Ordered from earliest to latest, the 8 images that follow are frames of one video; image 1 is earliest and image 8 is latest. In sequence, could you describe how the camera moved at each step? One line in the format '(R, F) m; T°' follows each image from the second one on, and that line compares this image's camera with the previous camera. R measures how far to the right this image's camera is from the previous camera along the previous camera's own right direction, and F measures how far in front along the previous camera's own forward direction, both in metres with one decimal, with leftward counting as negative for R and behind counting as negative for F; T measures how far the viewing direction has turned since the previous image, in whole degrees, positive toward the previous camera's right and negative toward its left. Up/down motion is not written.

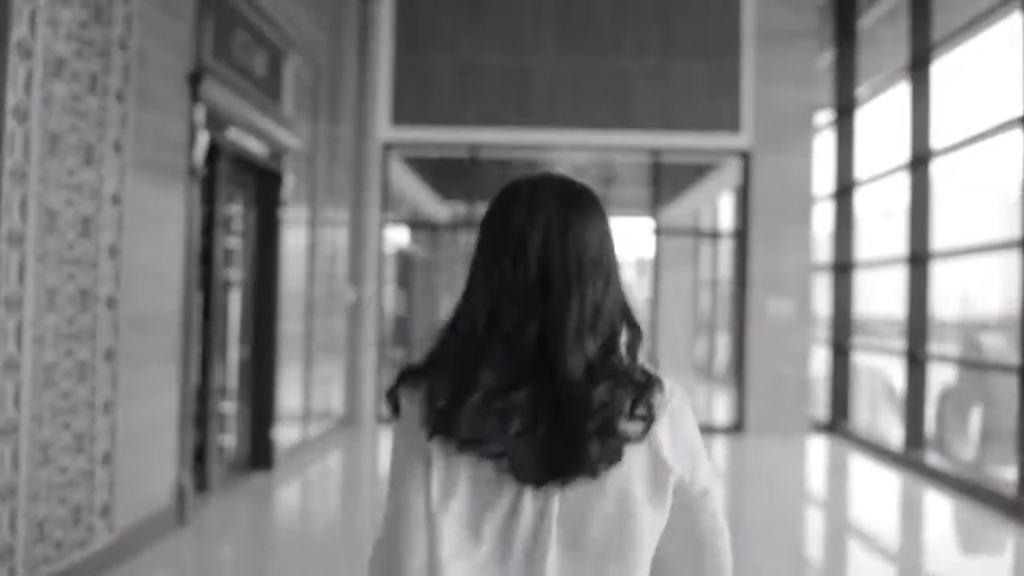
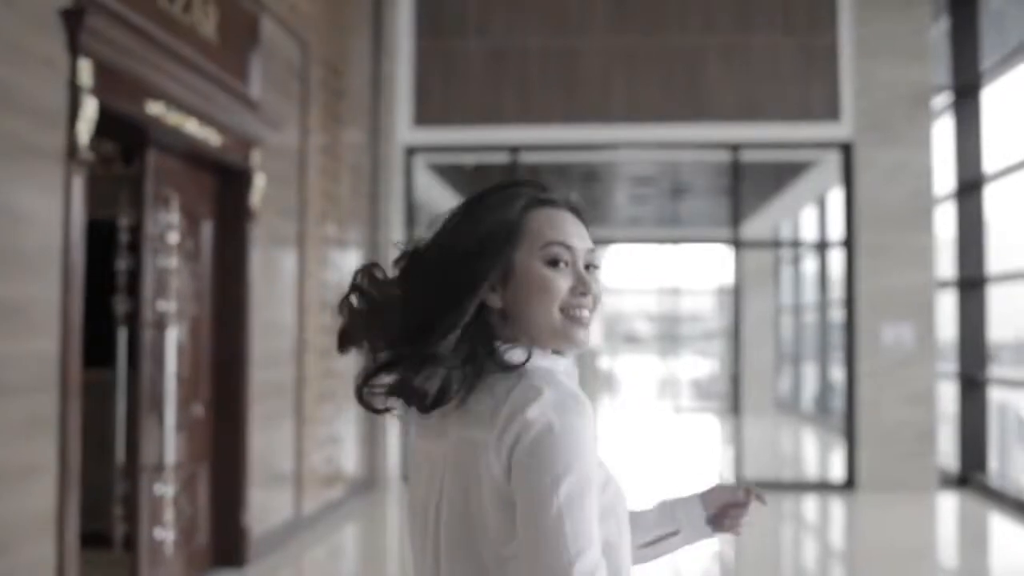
(+0.1, +1.9) m; -3°
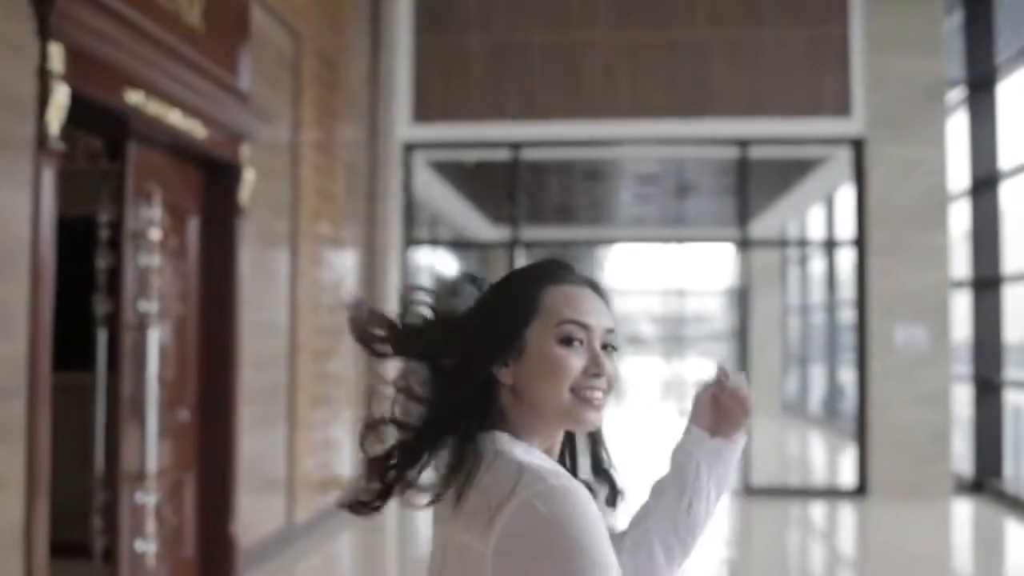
(0.0, +0.2) m; 0°
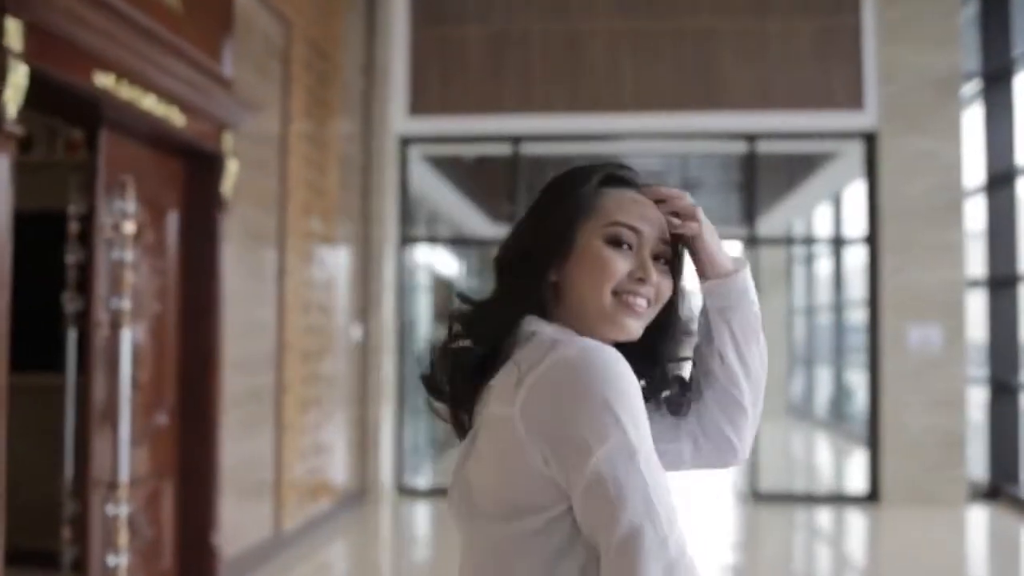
(0.0, +0.3) m; 0°
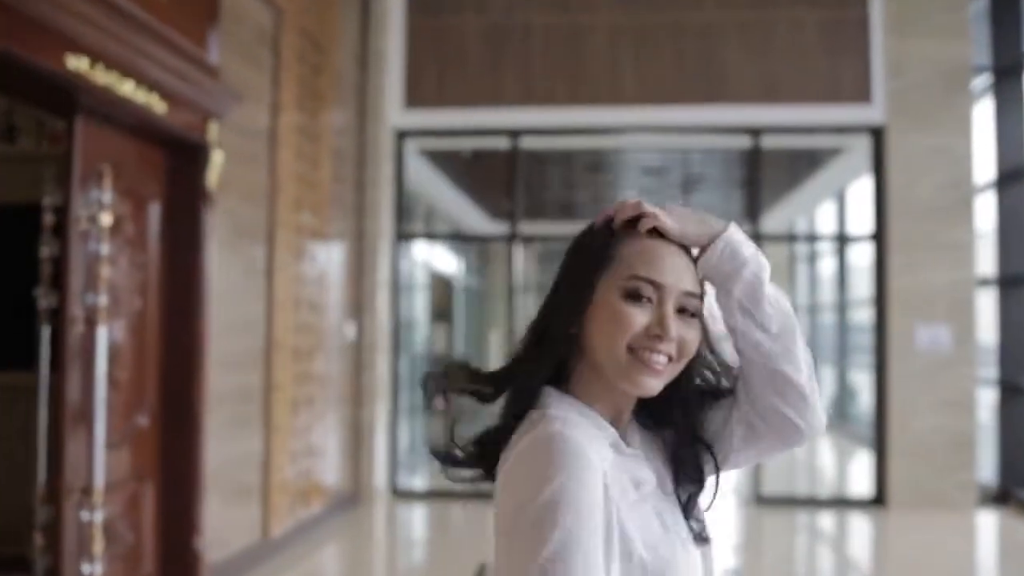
(0.0, +0.2) m; 0°
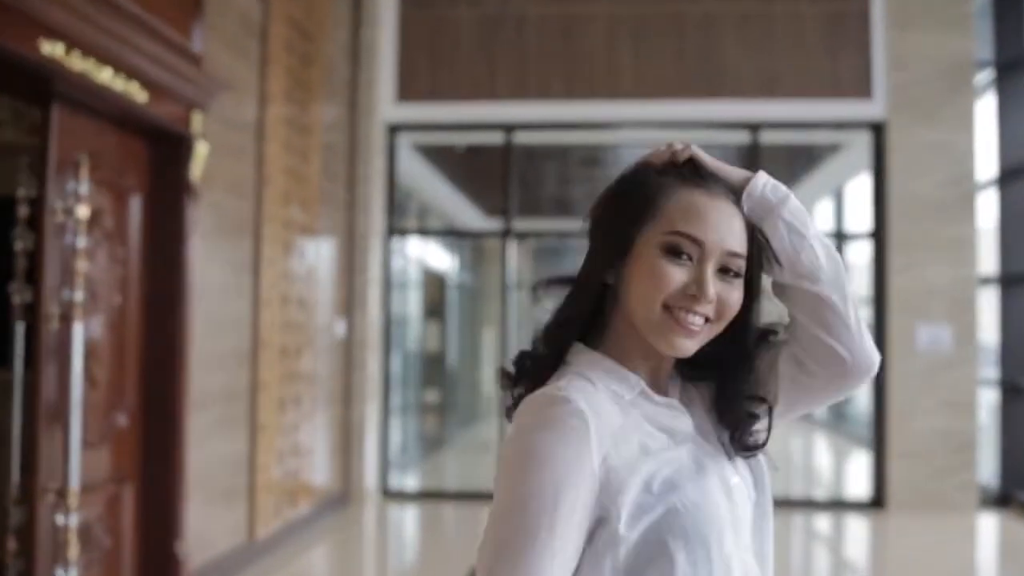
(0.0, +0.1) m; 0°
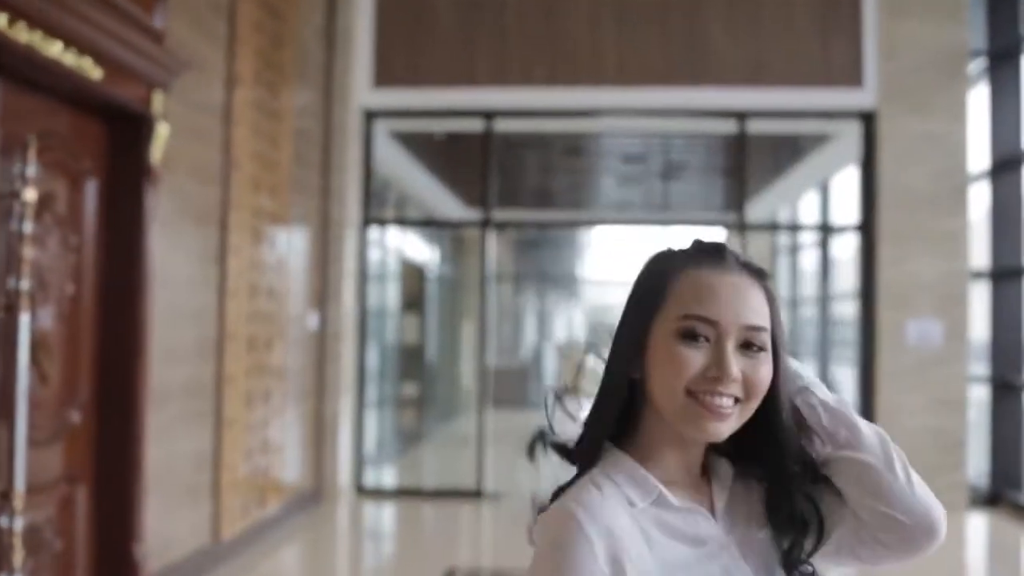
(0.0, +0.2) m; +1°
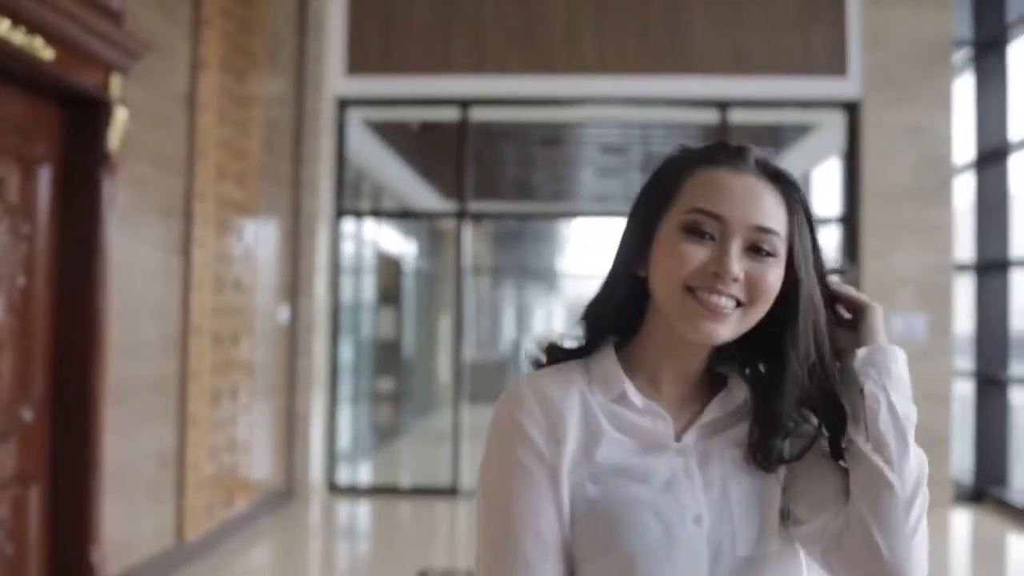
(0.0, +0.2) m; +1°
